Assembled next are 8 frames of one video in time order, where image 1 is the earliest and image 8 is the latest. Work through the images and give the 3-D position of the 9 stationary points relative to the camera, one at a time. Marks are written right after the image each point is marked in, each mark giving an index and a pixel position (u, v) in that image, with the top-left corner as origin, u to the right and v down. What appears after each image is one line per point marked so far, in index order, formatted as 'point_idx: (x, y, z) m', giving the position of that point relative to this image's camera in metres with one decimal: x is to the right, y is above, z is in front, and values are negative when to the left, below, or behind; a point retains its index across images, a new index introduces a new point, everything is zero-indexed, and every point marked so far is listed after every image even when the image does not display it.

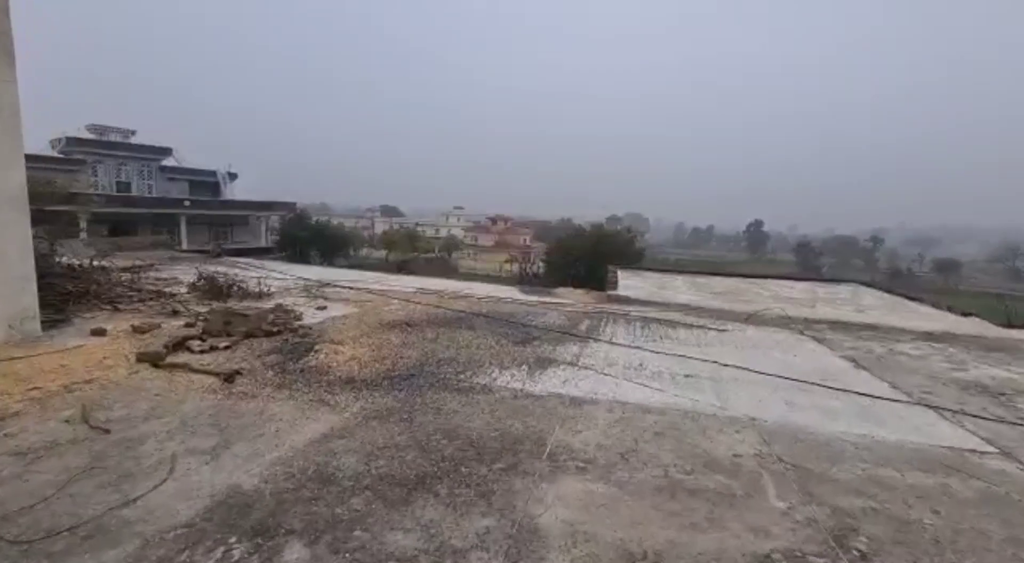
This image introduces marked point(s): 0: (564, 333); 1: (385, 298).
0: (+0.8, -0.8, +7.3) m
1: (-2.4, -0.3, +9.3) m
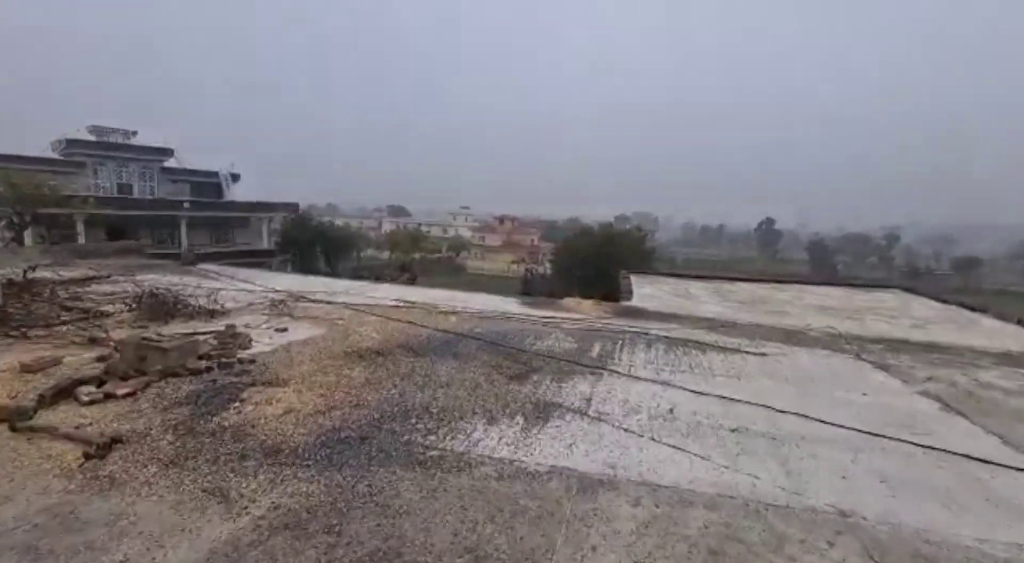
0: (+0.7, -1.0, +5.9) m
1: (-2.4, -0.5, +8.0) m
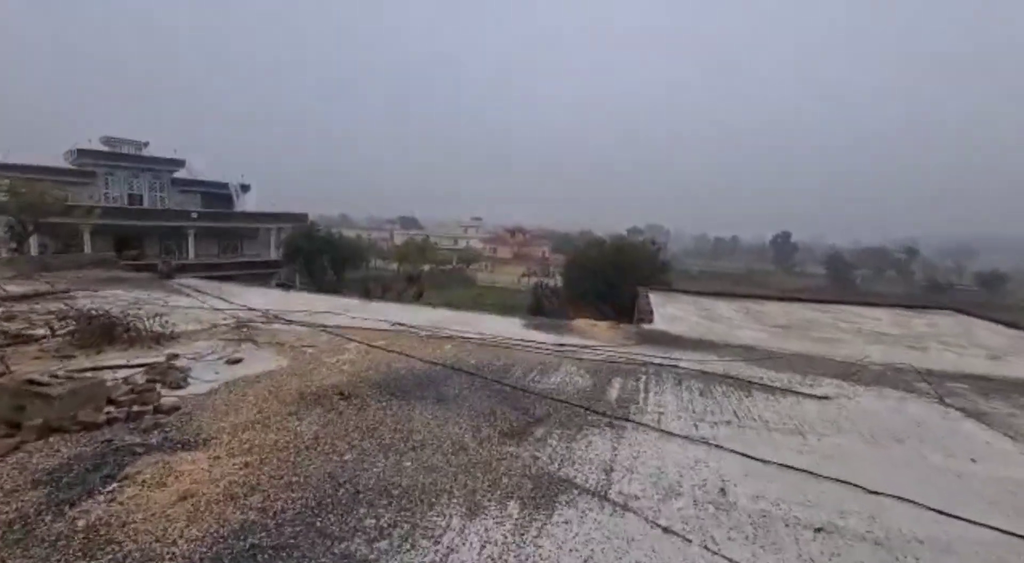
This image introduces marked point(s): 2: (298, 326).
0: (+0.7, -1.2, +4.7) m
1: (-2.4, -0.8, +6.8) m
2: (-3.3, -0.7, +7.4) m
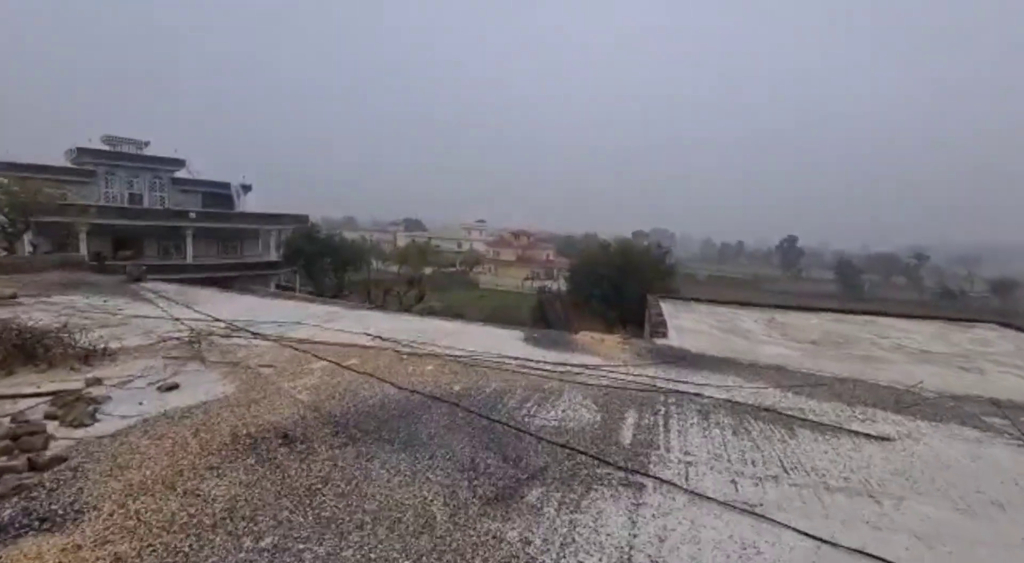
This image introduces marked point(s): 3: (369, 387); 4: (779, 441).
0: (+0.6, -1.4, +3.7) m
1: (-2.5, -0.9, +5.9) m
2: (-3.3, -0.8, +6.5) m
3: (-1.5, -1.1, +5.0) m
4: (+2.4, -1.4, +4.3) m
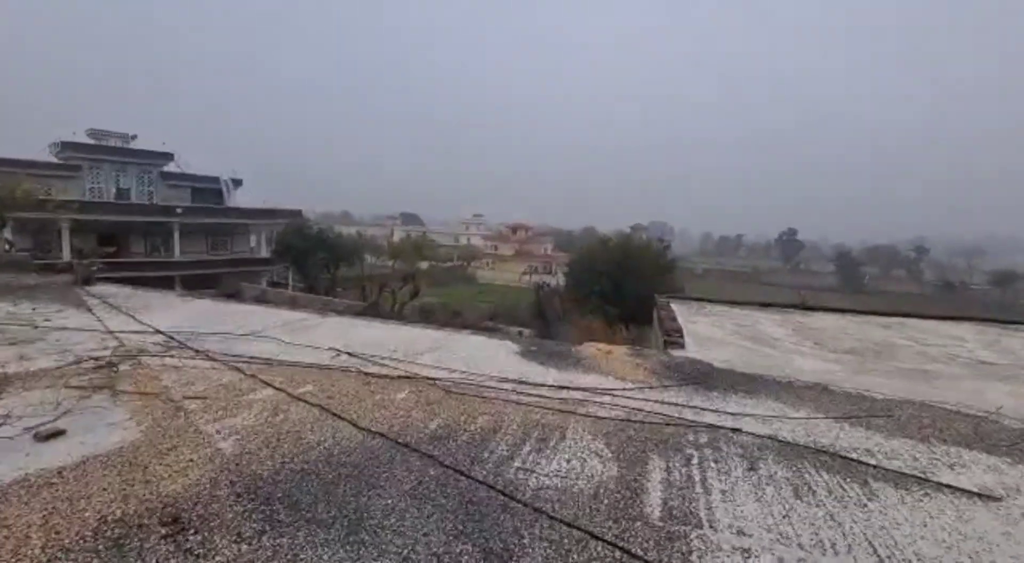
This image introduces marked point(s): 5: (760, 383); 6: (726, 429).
0: (+0.6, -1.5, +2.6) m
1: (-2.5, -1.0, +4.8) m
2: (-3.4, -0.9, +5.4) m
3: (-1.6, -1.2, +3.9) m
4: (+2.3, -1.5, +3.2) m
5: (+2.9, -1.2, +5.8) m
6: (+1.9, -1.3, +4.3) m
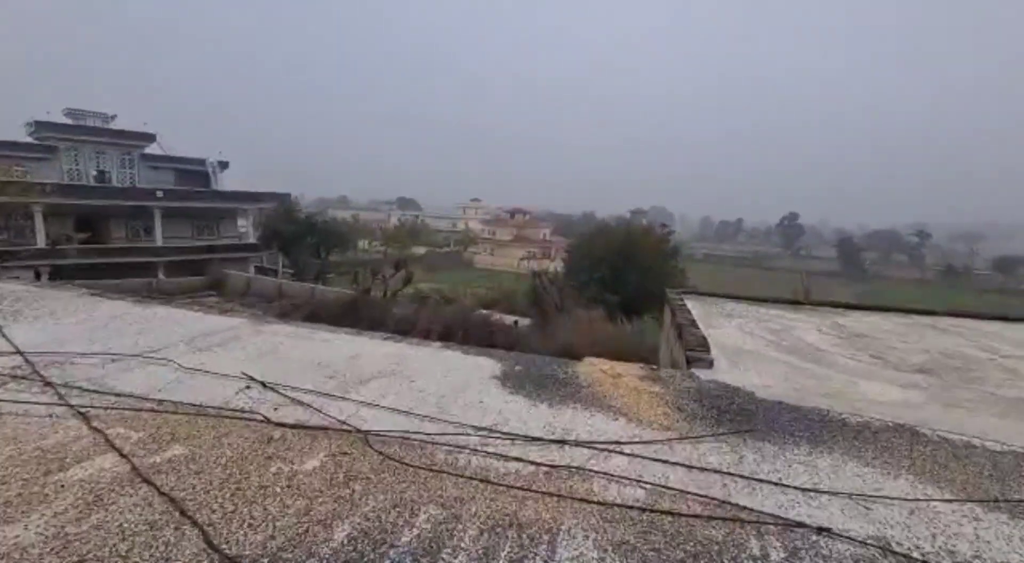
0: (+0.3, -1.6, +1.1) m
1: (-2.8, -1.1, +3.2) m
2: (-3.6, -0.9, +3.8) m
3: (-1.8, -1.3, +2.3) m
4: (+2.1, -1.6, +1.7) m
5: (+2.7, -1.2, +4.2) m
6: (+1.7, -1.4, +2.8) m
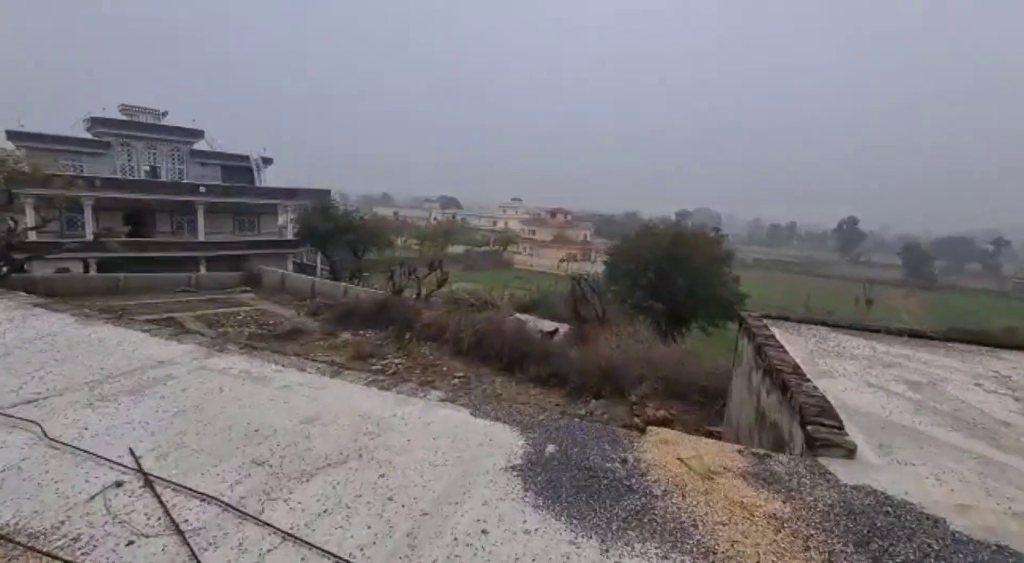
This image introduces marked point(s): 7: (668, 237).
0: (+0.2, -1.9, -0.7) m
1: (-2.7, -1.3, +1.6) m
2: (-3.5, -1.1, +2.3) m
3: (-1.8, -1.5, +0.7) m
4: (+2.0, -1.9, -0.3) m
5: (+2.8, -1.6, +2.2) m
6: (+1.7, -1.7, +0.8) m
7: (+6.1, +1.5, +19.0) m
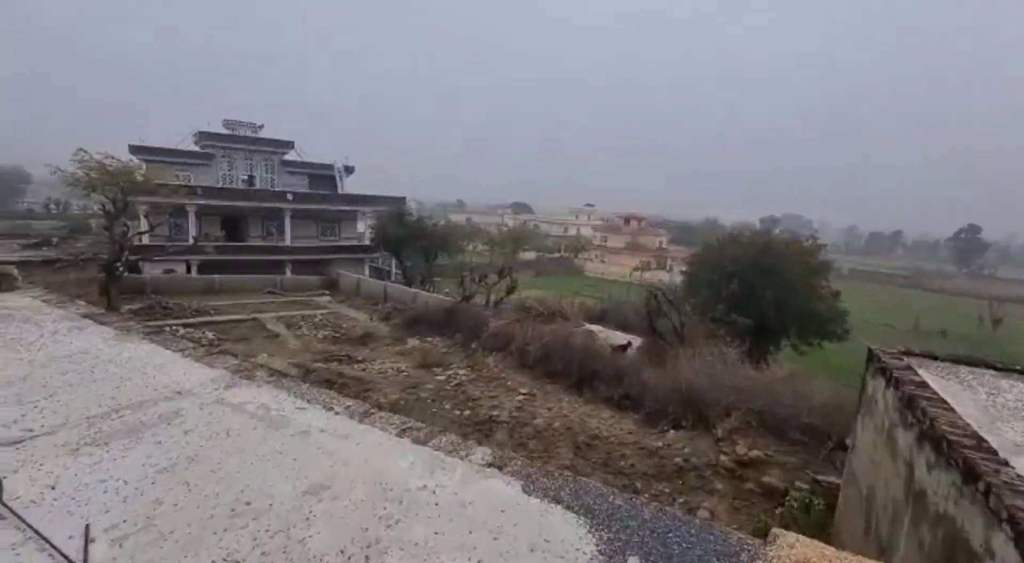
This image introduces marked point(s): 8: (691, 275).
0: (-0.1, -2.0, -1.7) m
1: (-2.6, -1.4, +1.0) m
2: (-3.3, -1.2, +1.8) m
3: (-1.9, -1.6, 0.0) m
4: (+1.7, -2.1, -1.5) m
5: (+2.9, -1.8, +0.8) m
6: (+1.6, -1.9, -0.4) m
7: (+8.7, +0.9, +16.9) m
8: (+7.0, -0.1, +18.5) m
